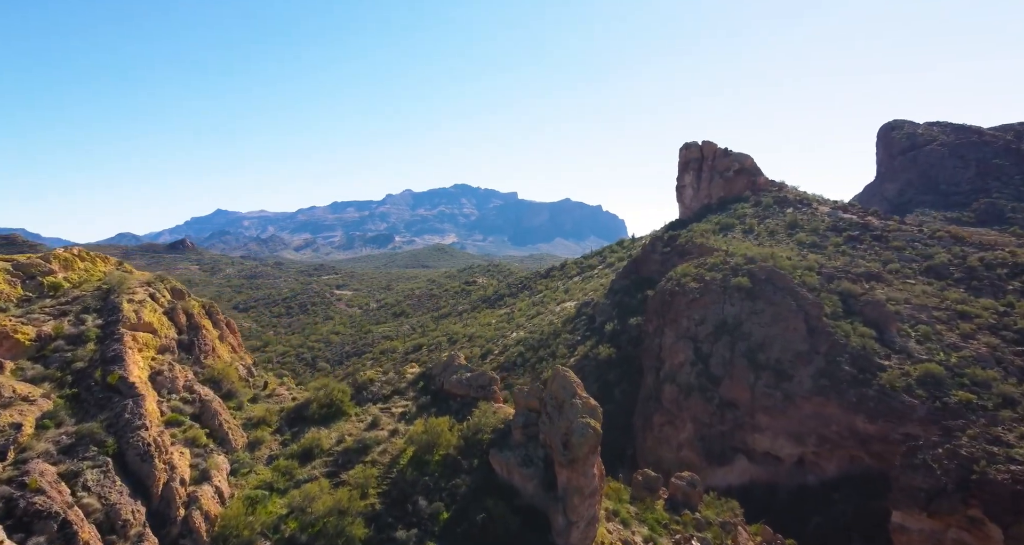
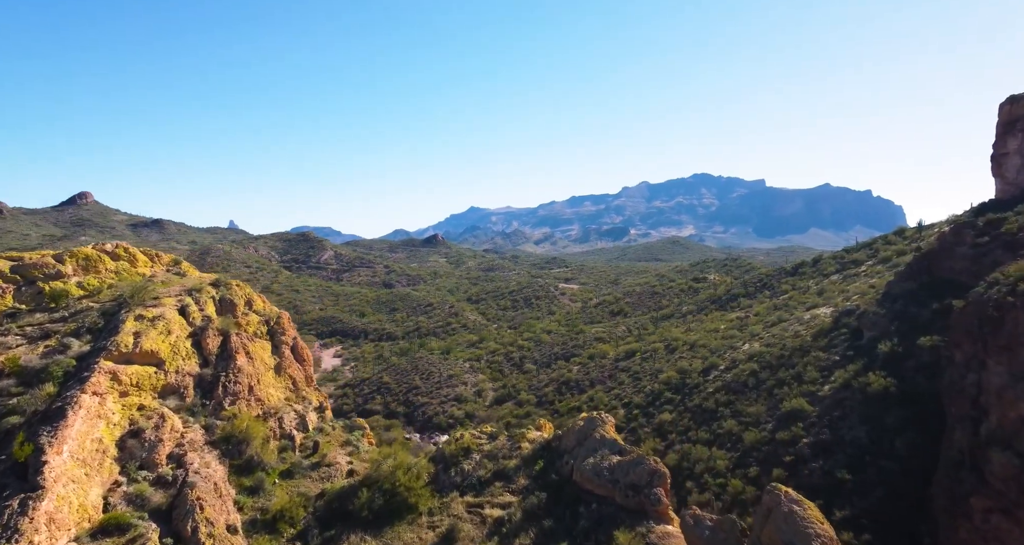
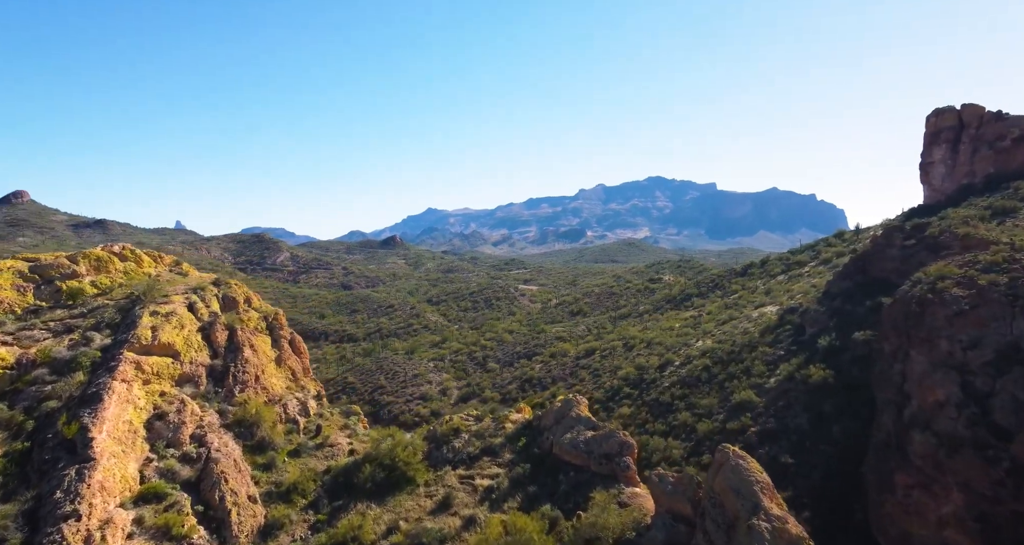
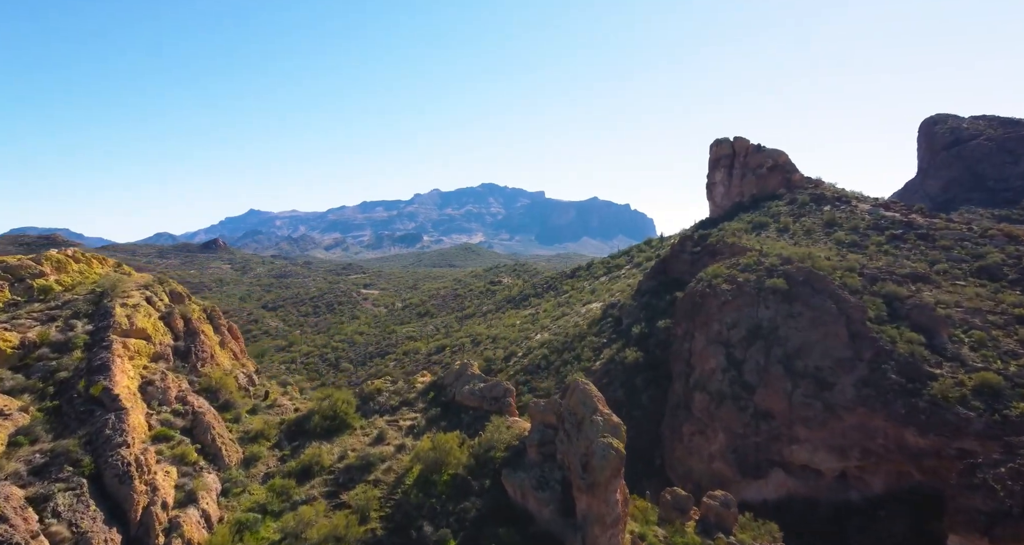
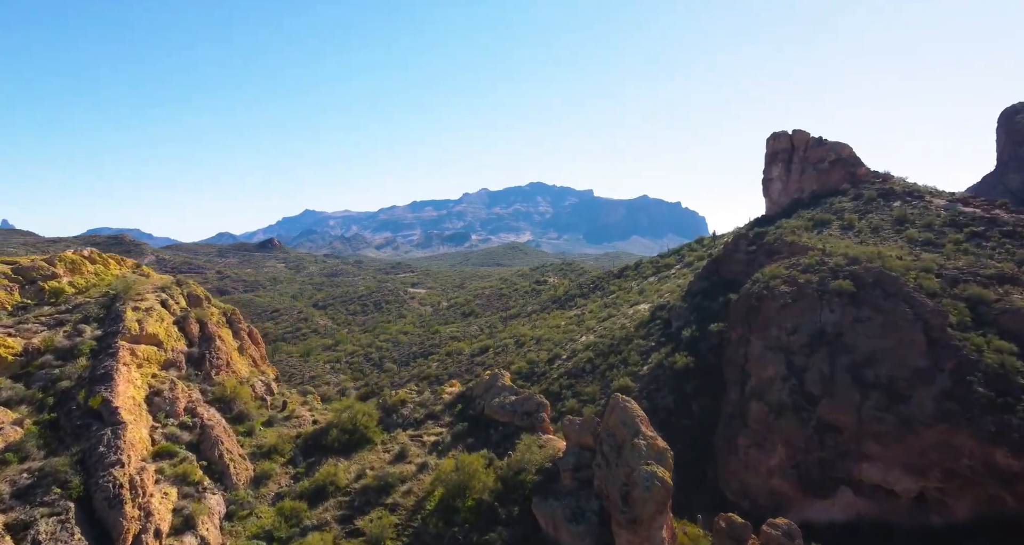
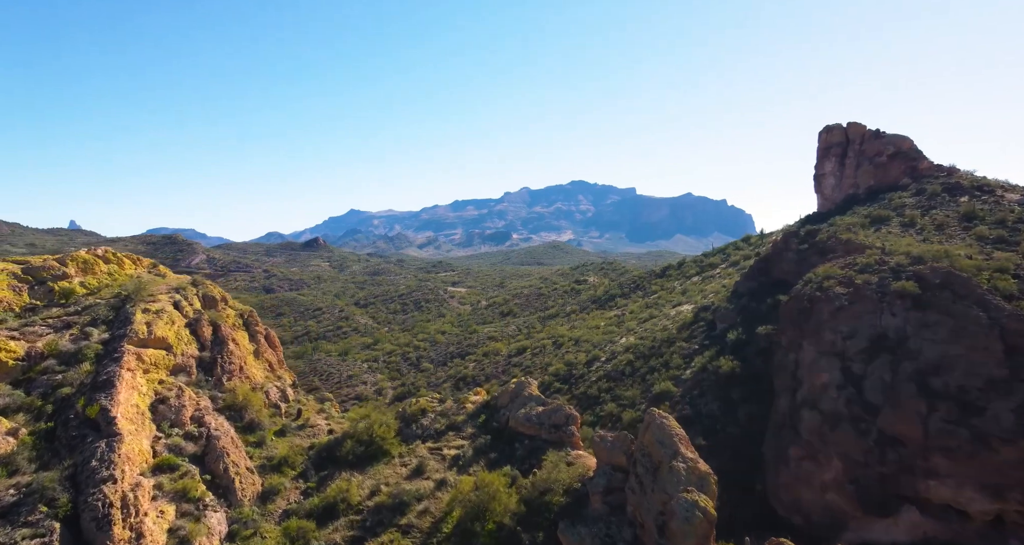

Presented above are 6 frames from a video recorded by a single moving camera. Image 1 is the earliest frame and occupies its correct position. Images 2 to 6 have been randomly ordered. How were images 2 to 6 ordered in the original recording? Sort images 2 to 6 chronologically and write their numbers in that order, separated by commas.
4, 5, 6, 3, 2
